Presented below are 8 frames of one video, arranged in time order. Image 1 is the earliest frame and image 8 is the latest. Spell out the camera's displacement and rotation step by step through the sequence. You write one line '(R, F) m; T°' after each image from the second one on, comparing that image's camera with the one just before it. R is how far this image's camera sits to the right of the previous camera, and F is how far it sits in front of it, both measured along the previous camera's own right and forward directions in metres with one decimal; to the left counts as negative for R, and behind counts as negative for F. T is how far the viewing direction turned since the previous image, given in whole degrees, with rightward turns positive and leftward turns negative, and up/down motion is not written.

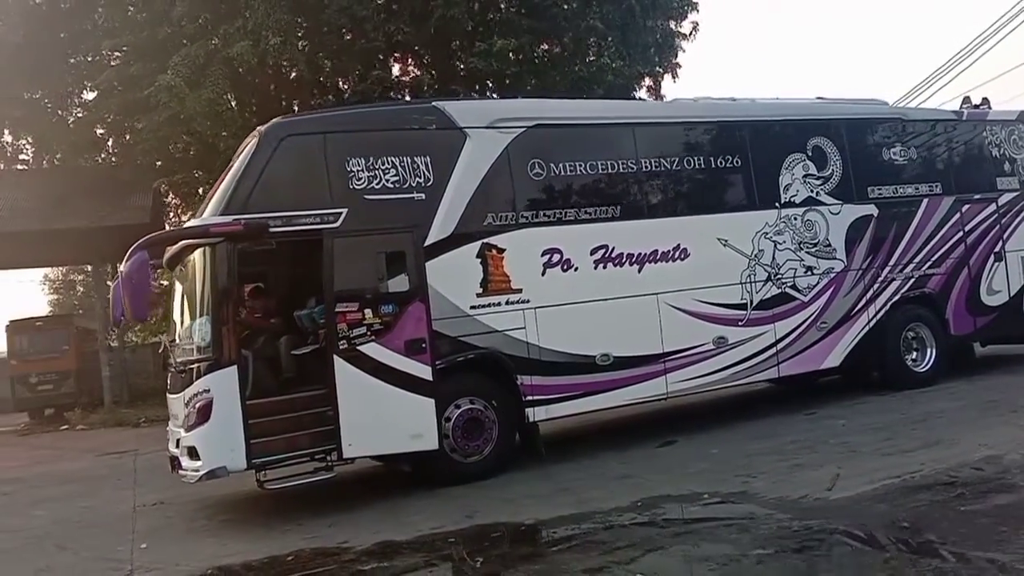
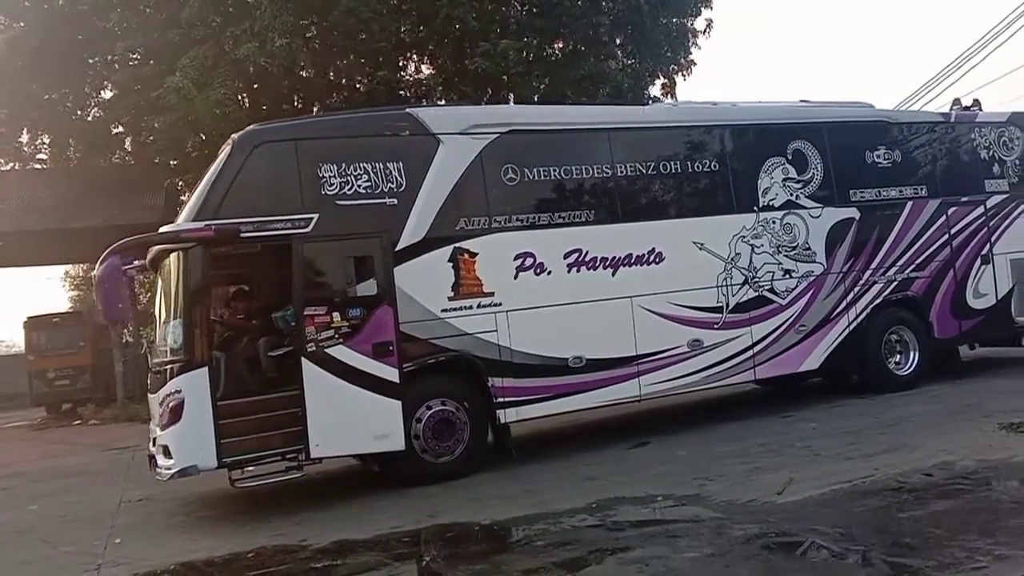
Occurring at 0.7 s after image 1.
(+0.6, -0.1) m; -2°
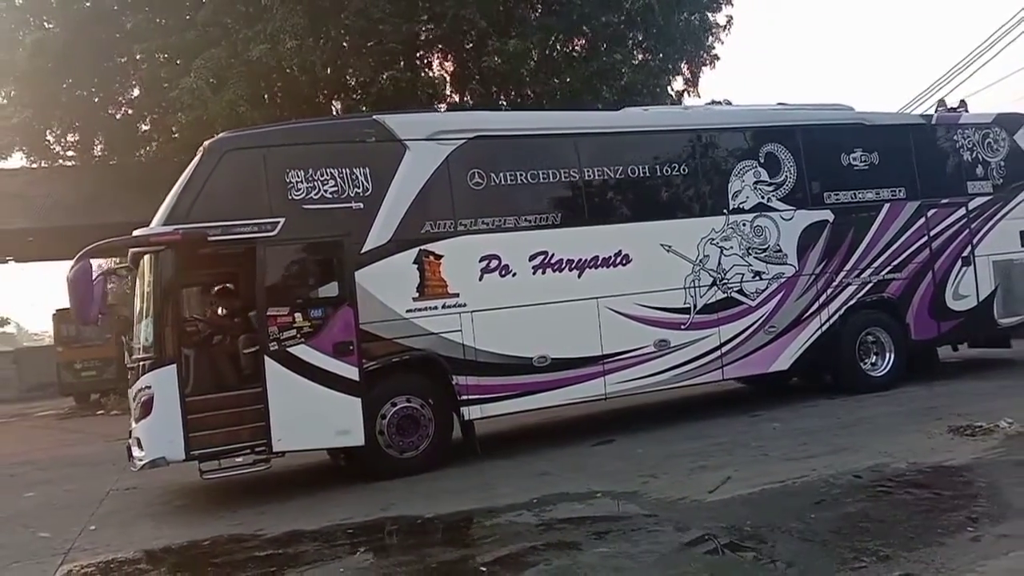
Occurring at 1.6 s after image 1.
(+0.8, -0.3) m; -2°
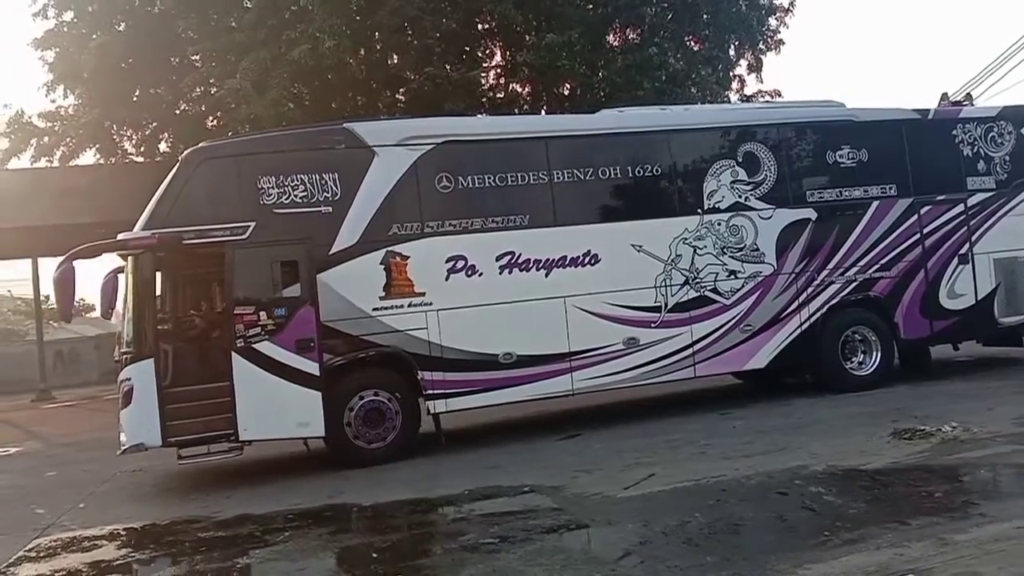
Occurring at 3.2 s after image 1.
(+1.4, -0.3) m; -6°
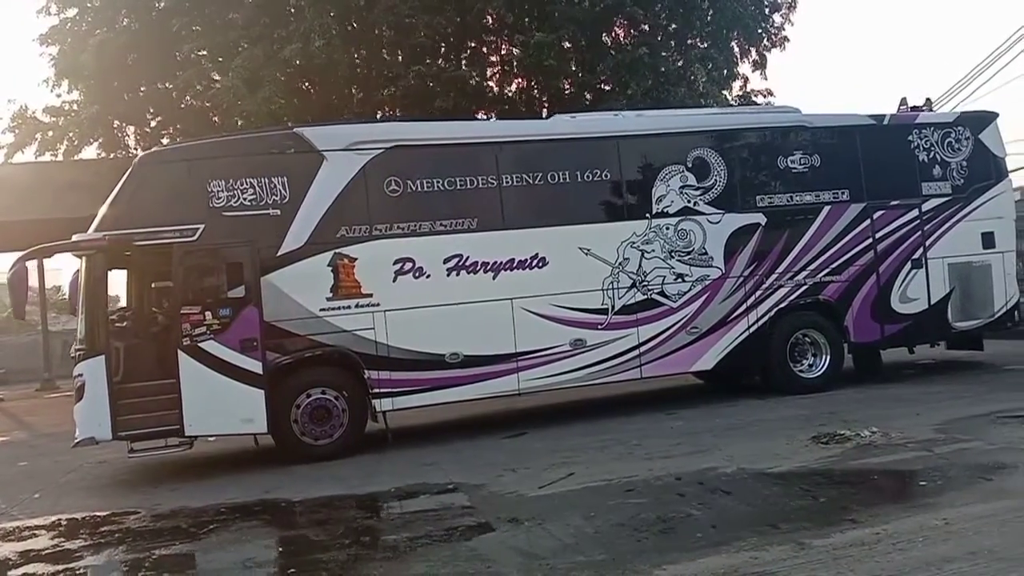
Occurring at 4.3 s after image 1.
(+0.9, -0.2) m; -1°
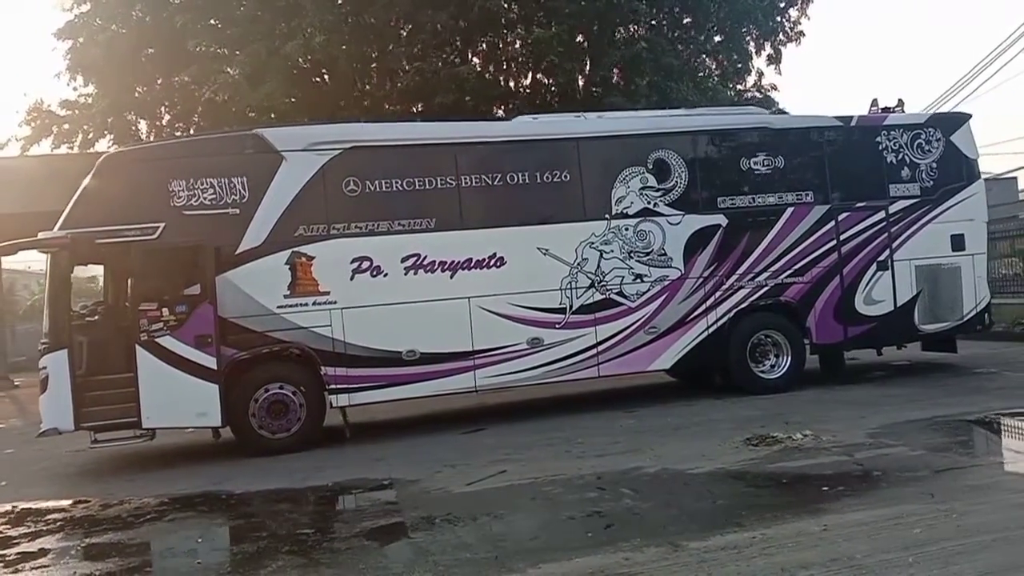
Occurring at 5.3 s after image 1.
(+0.9, -0.2) m; -2°
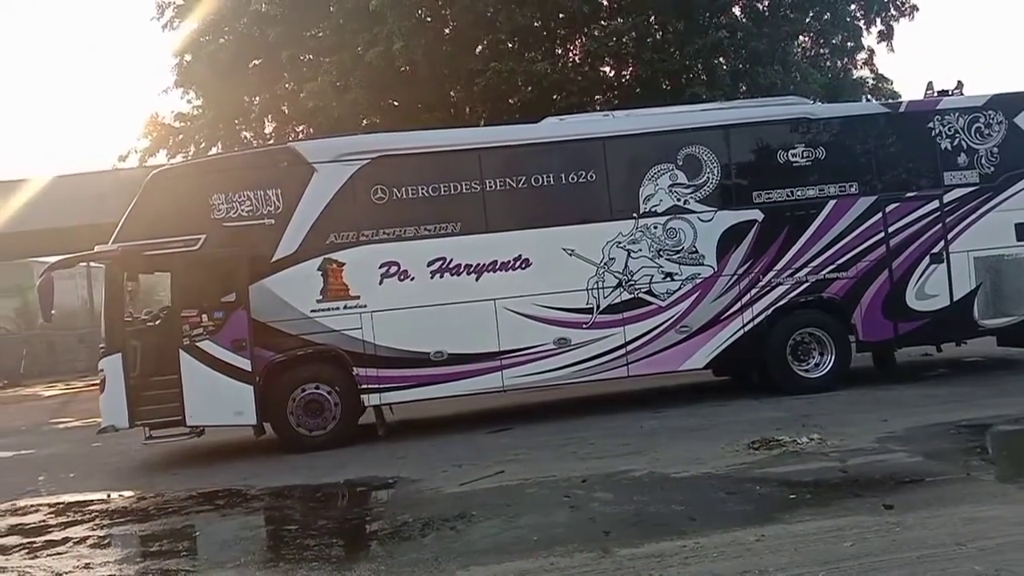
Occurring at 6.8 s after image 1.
(+1.3, -0.1) m; -8°
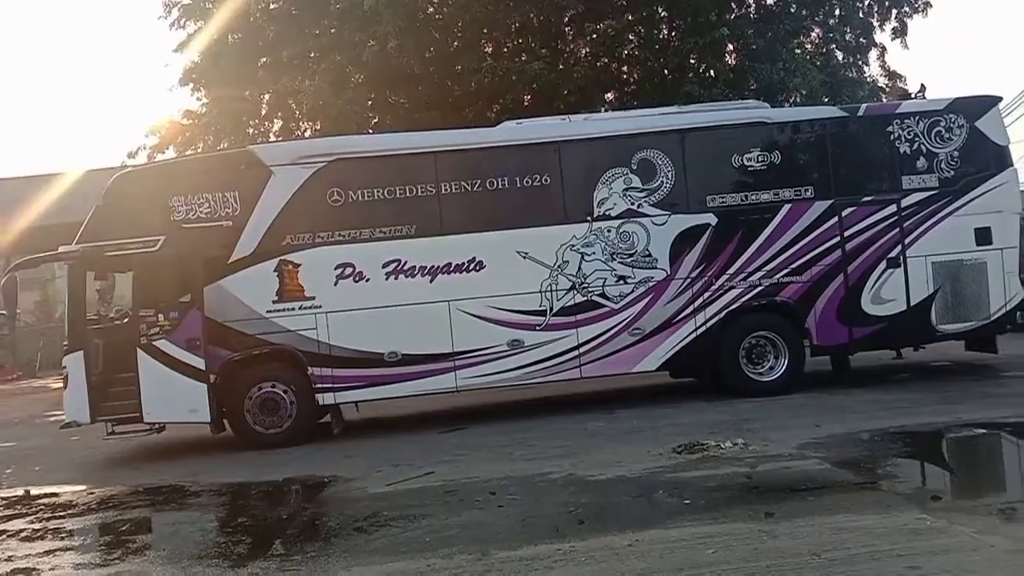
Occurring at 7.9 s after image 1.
(+1.0, -0.1) m; -2°
